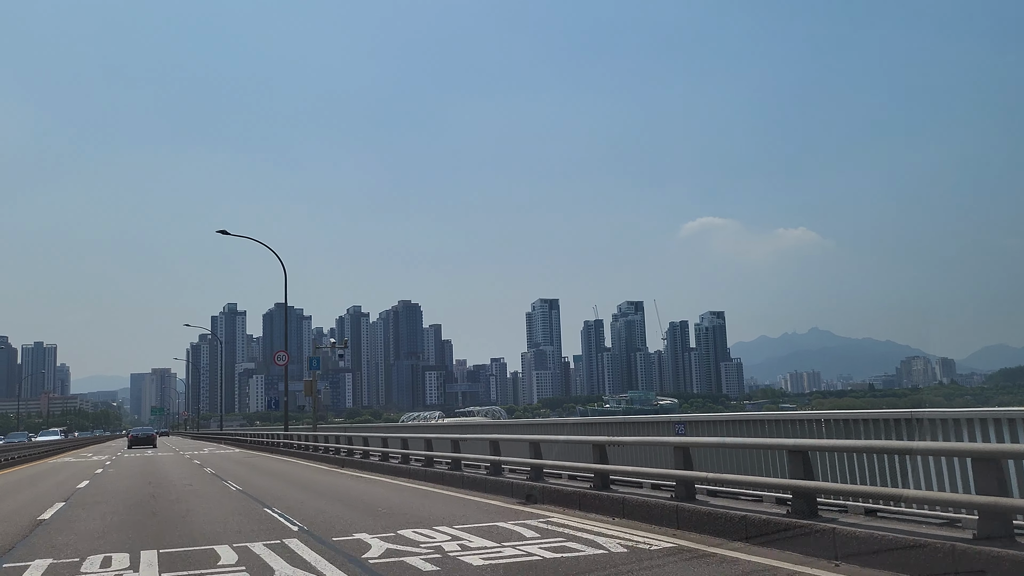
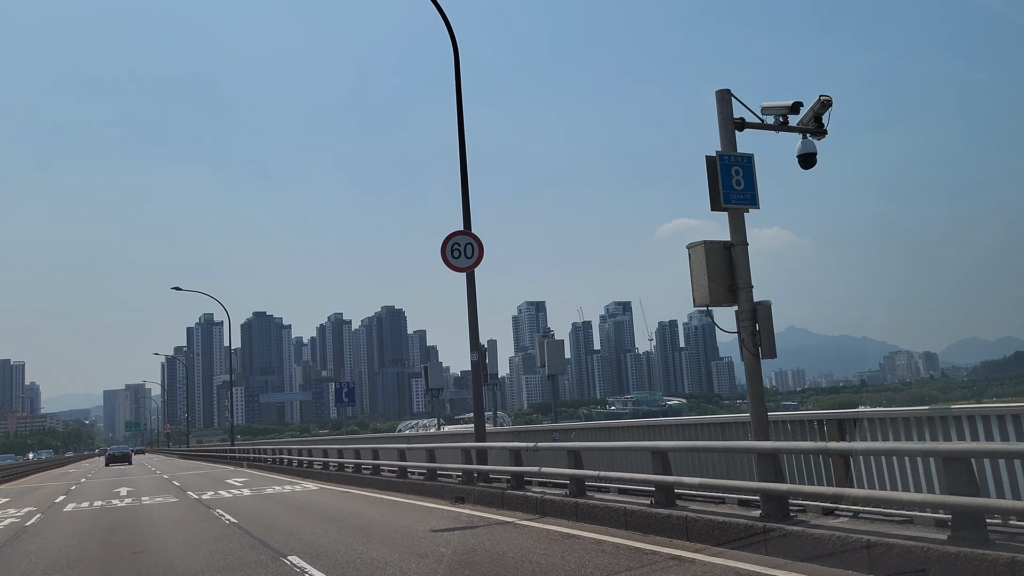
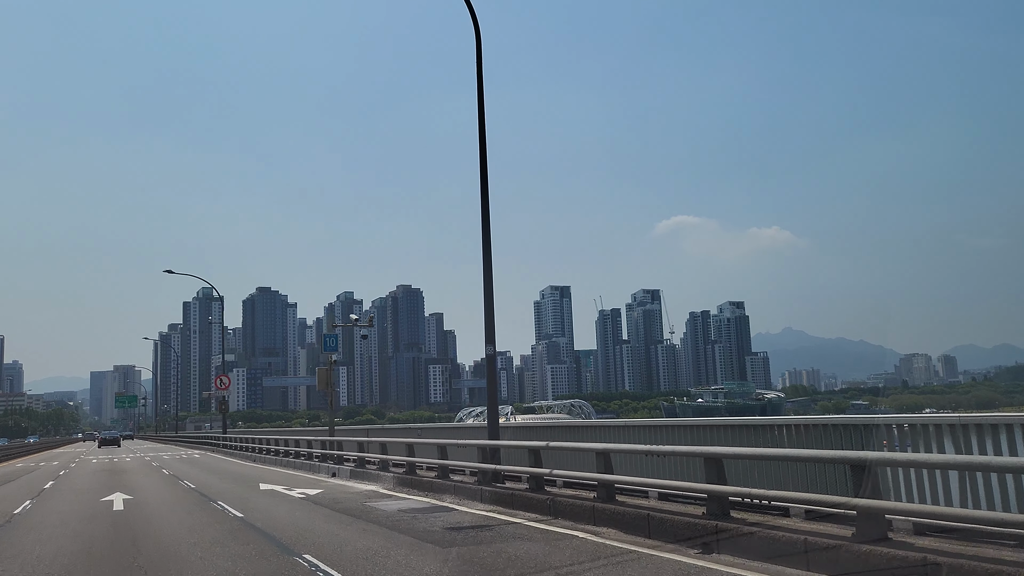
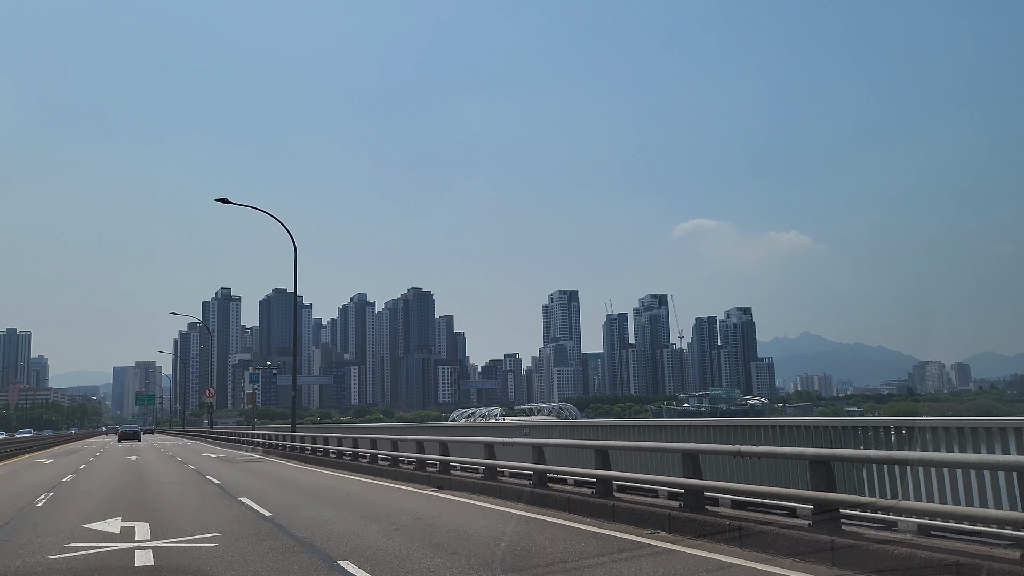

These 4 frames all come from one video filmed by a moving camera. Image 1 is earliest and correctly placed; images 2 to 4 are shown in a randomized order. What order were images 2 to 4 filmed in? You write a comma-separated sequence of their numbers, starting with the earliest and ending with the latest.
2, 4, 3
